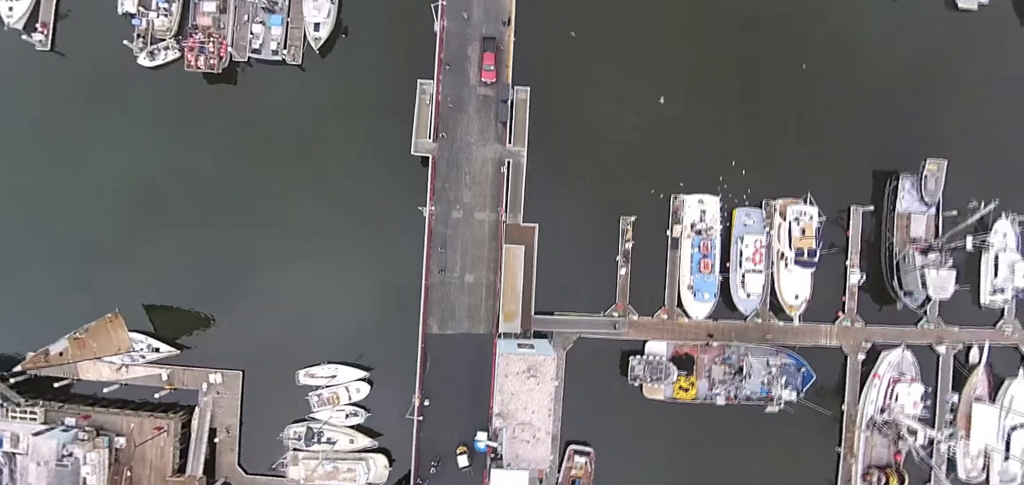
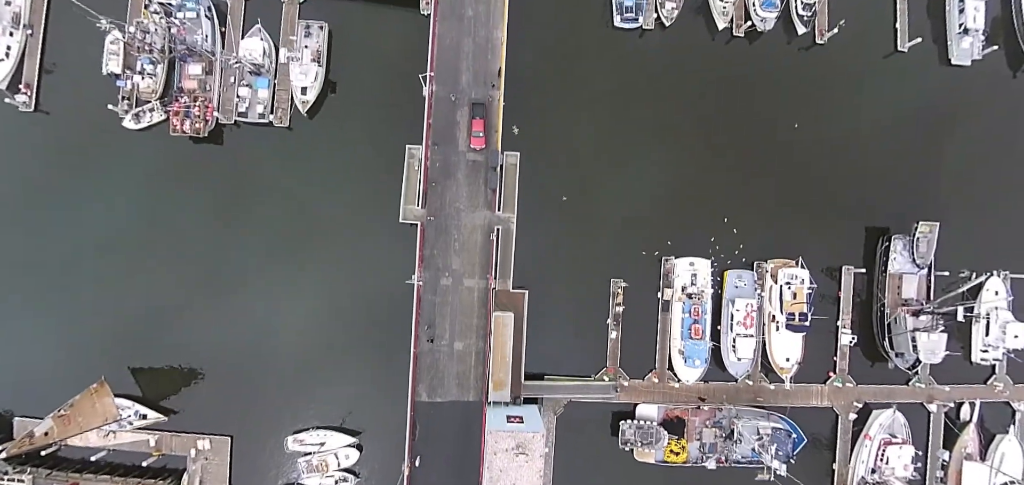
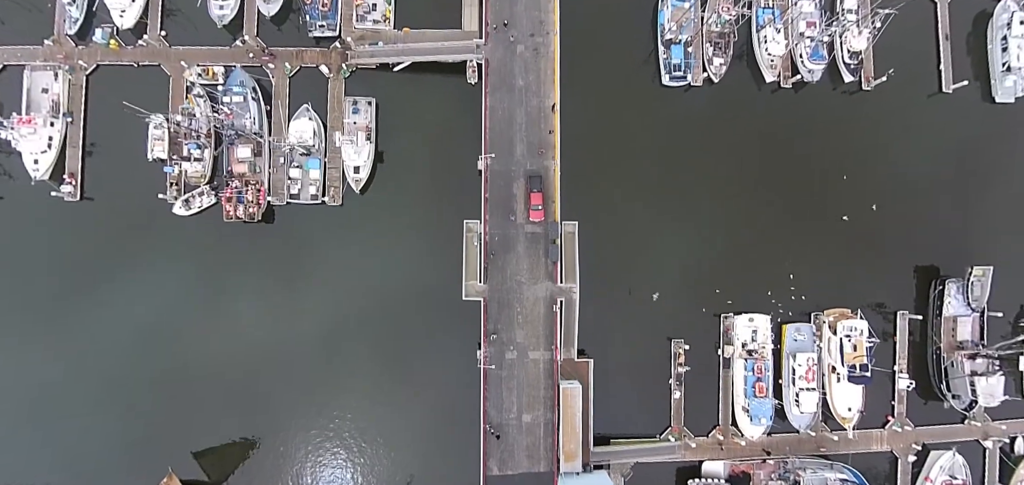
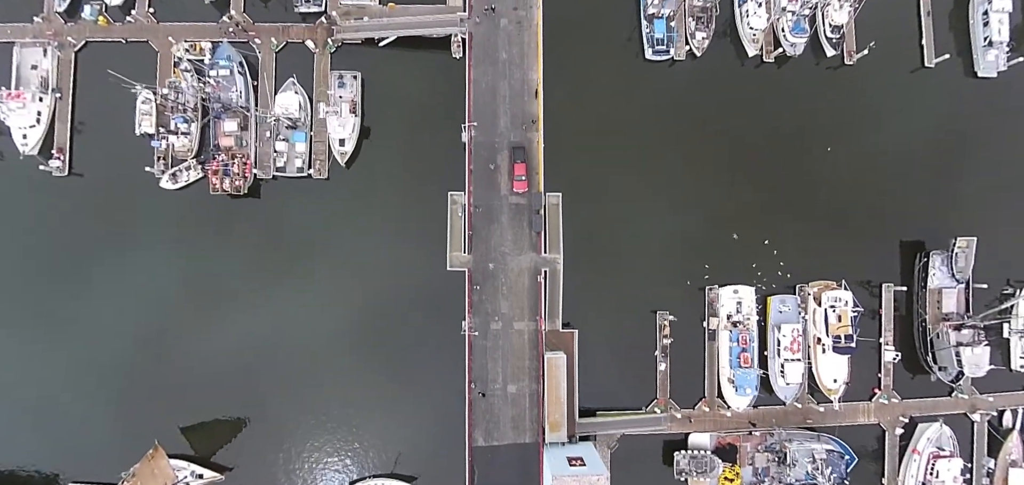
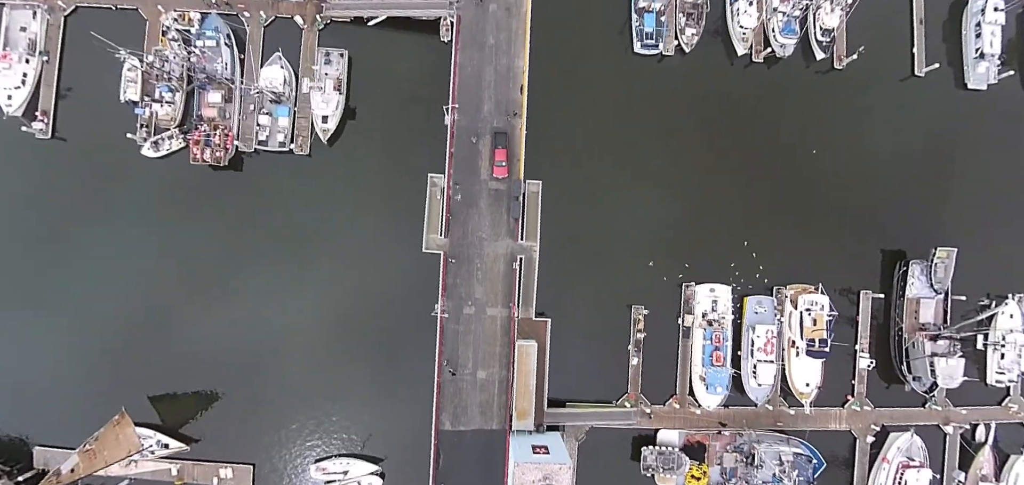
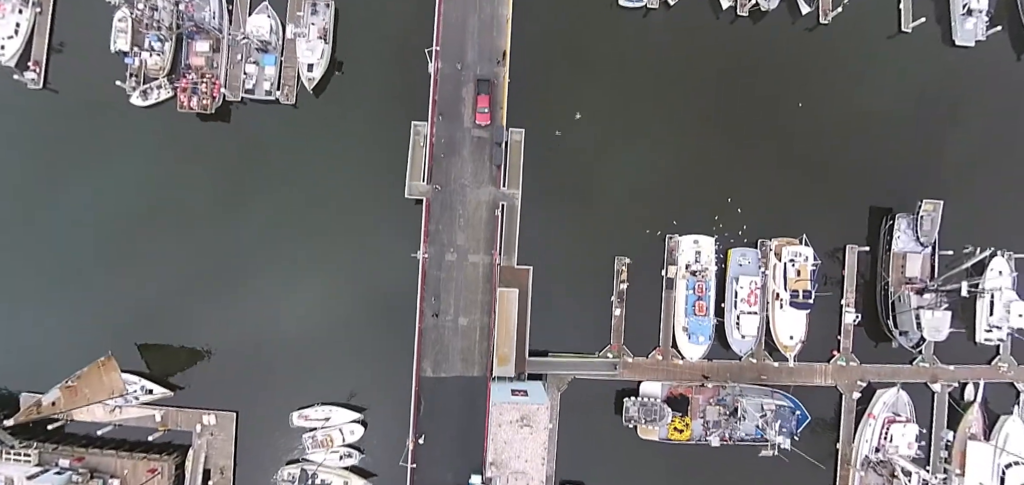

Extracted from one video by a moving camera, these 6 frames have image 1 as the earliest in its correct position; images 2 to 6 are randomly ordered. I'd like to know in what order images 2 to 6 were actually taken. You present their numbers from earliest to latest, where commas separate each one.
6, 2, 5, 4, 3
